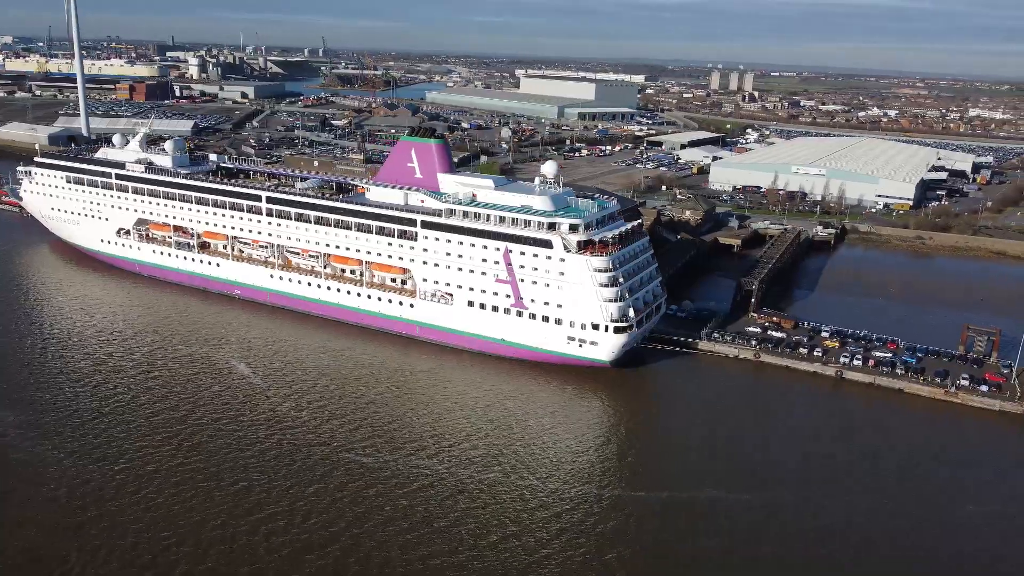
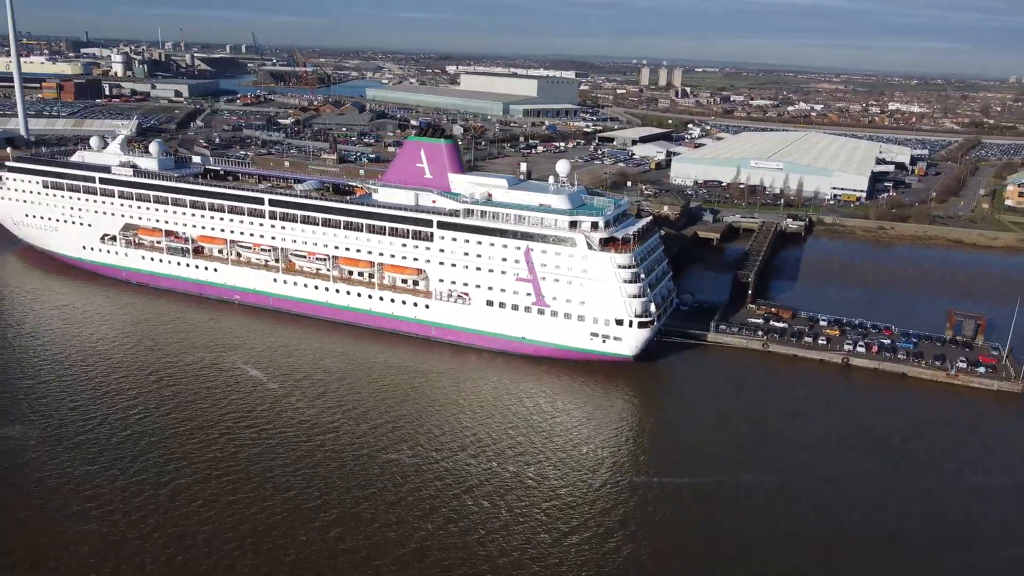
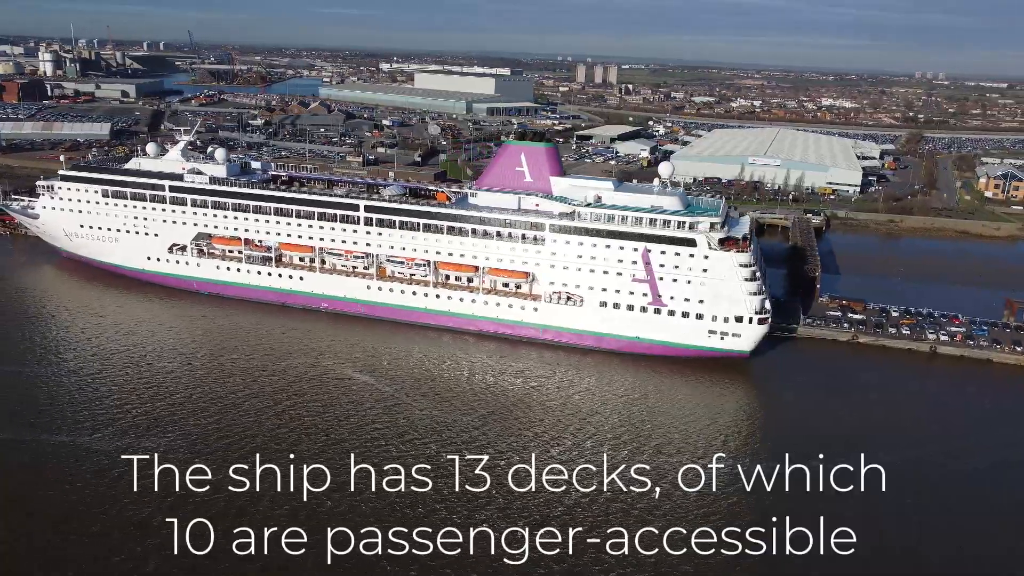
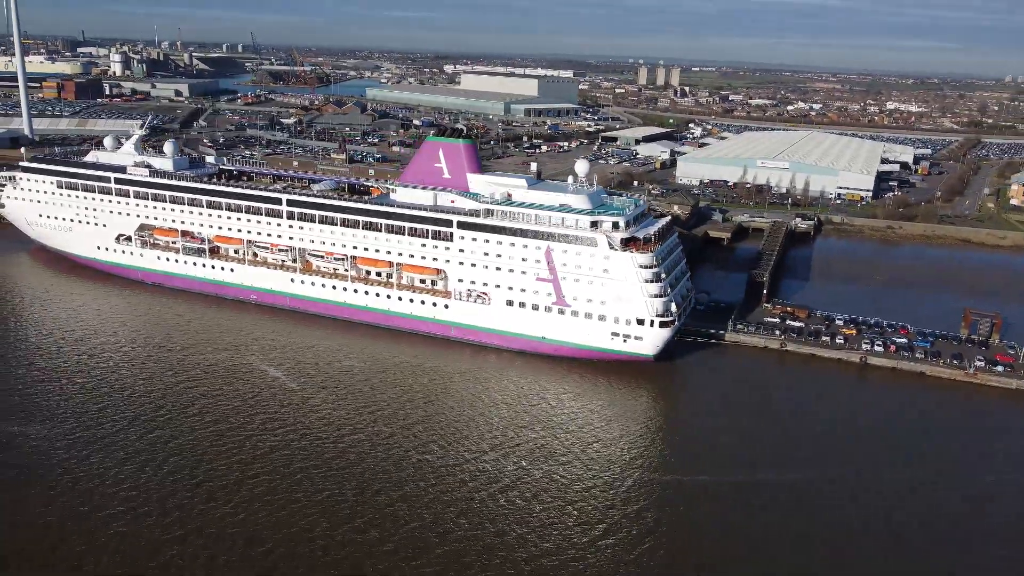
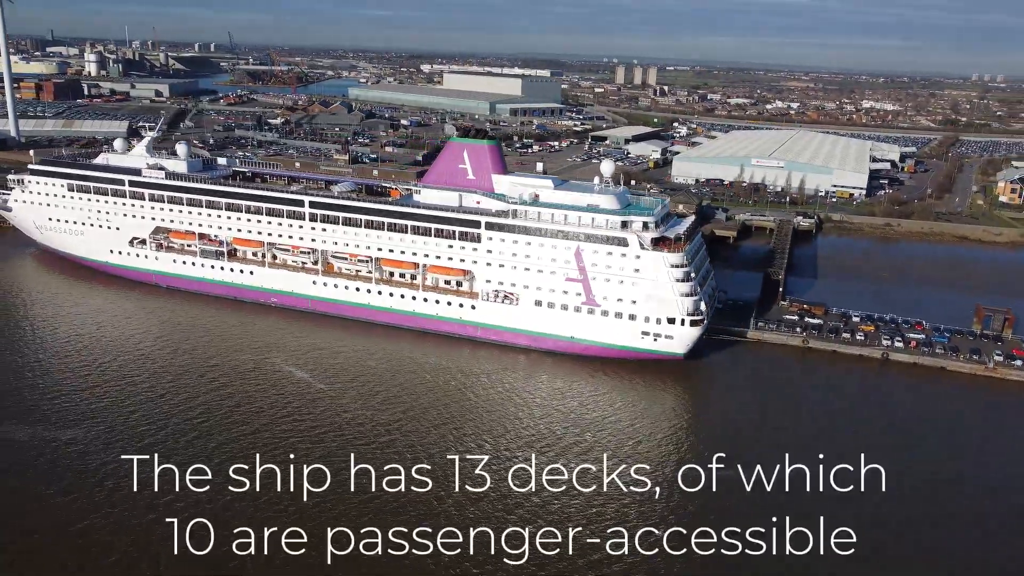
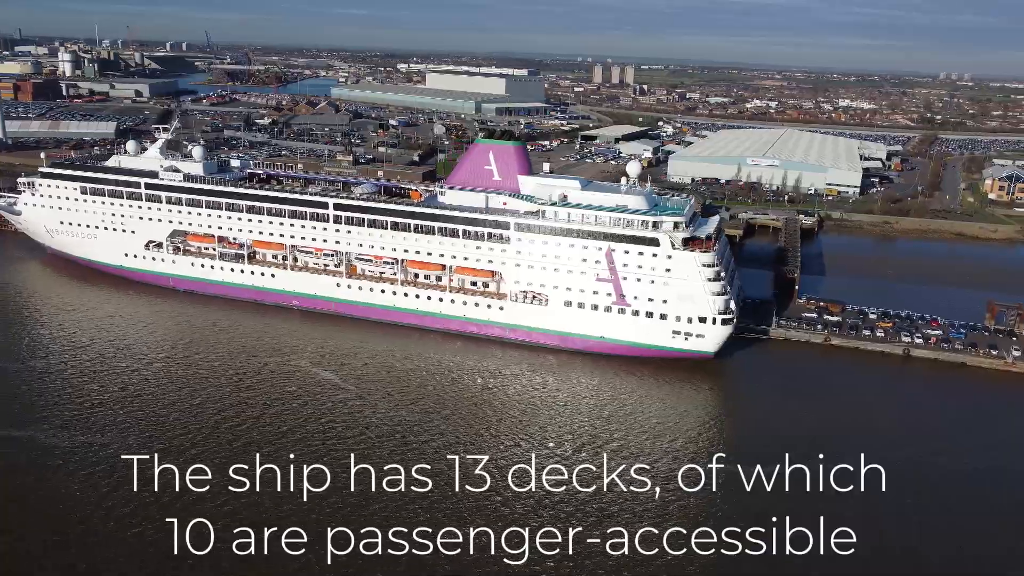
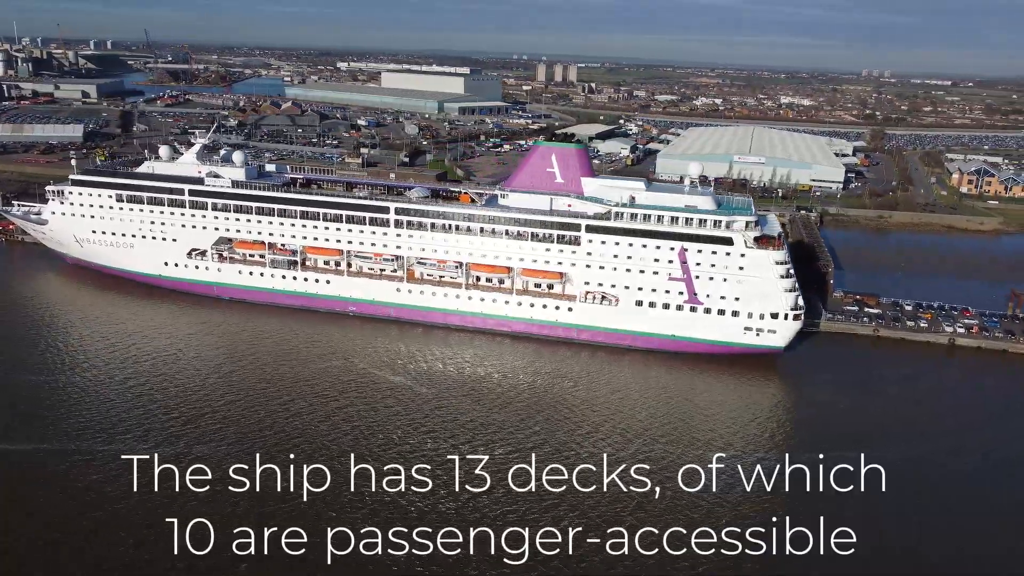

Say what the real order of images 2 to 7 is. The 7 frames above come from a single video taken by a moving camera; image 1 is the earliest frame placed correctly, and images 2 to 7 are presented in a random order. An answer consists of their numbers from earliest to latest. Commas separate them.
2, 4, 5, 6, 3, 7
